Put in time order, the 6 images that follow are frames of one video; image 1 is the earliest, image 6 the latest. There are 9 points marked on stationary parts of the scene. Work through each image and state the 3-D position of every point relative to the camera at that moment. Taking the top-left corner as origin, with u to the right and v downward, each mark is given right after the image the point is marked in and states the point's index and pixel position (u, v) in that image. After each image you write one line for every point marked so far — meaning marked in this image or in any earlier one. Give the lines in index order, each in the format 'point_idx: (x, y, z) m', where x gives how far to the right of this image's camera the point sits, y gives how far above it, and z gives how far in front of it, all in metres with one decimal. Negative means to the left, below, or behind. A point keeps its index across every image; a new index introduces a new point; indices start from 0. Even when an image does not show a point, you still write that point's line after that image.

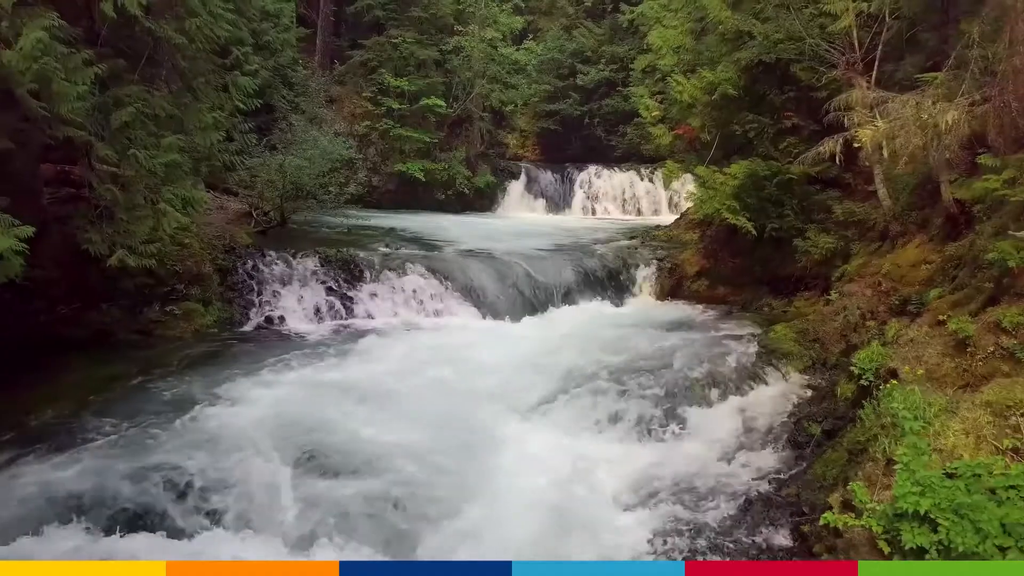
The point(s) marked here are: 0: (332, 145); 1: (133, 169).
0: (-3.5, +2.8, +10.9) m
1: (-4.1, +1.3, +6.0) m
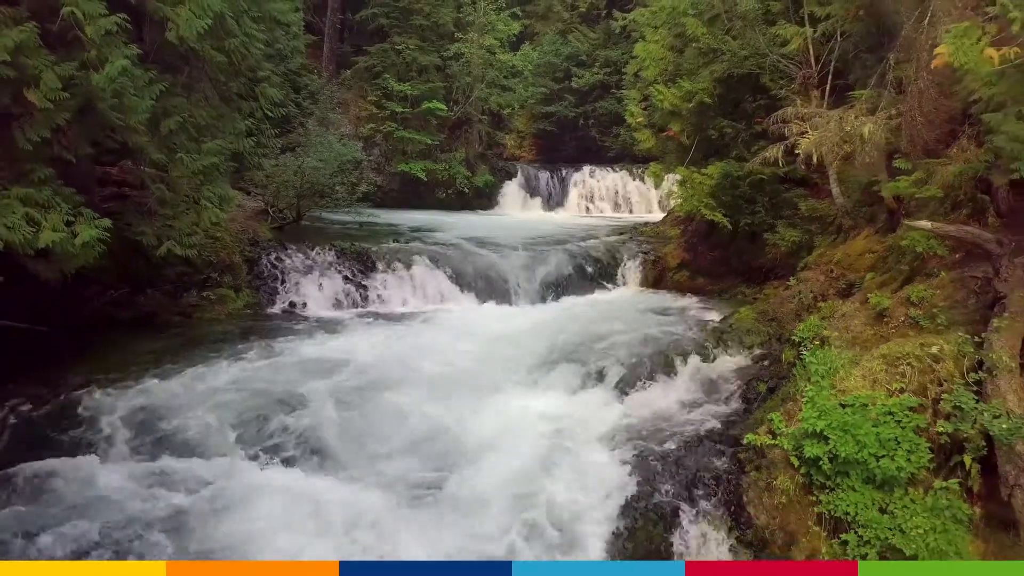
0: (-3.5, +3.0, +11.8) m
1: (-4.1, +1.5, +7.0) m
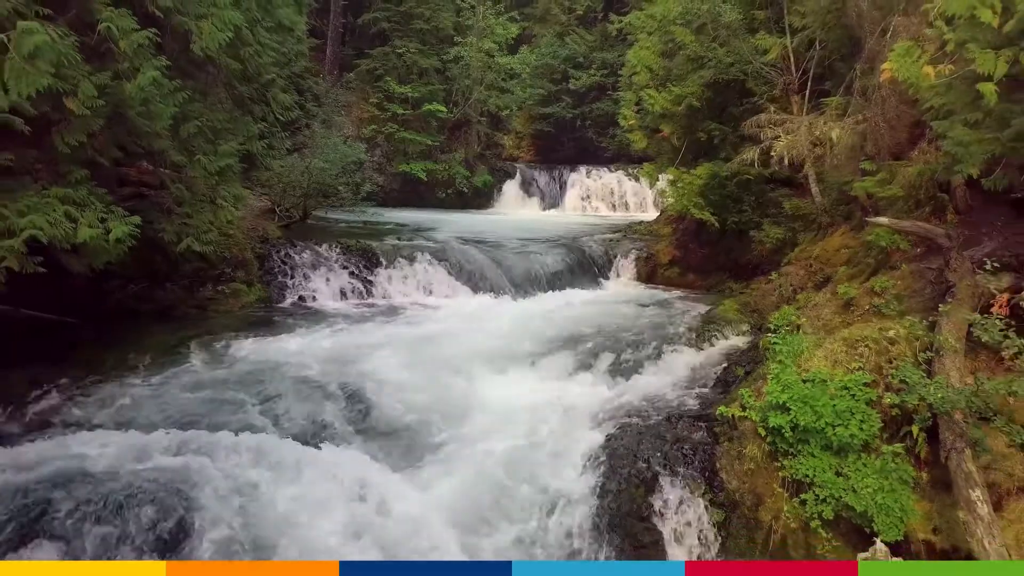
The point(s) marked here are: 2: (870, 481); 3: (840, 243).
0: (-3.6, +3.0, +12.2) m
1: (-4.2, +1.5, +7.4) m
2: (+2.6, -1.4, +4.1) m
3: (+4.4, +0.6, +7.6) m
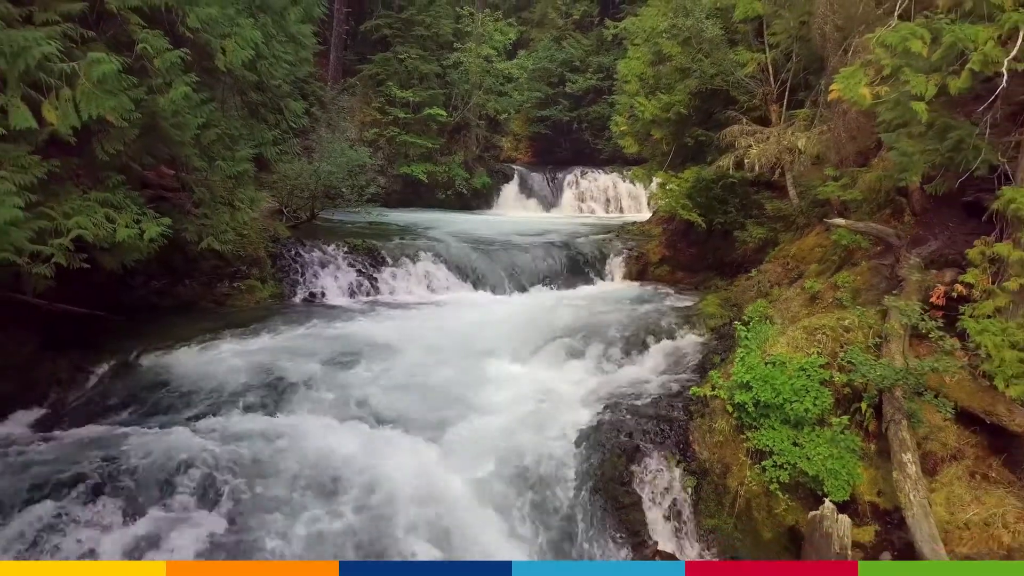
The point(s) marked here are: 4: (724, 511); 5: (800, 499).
0: (-3.6, +3.1, +12.8) m
1: (-4.2, +1.6, +8.0) m
2: (+2.6, -1.3, +4.7) m
3: (+4.4, +0.7, +8.2) m
4: (+1.9, -2.0, +4.9) m
5: (+2.4, -1.7, +4.6) m
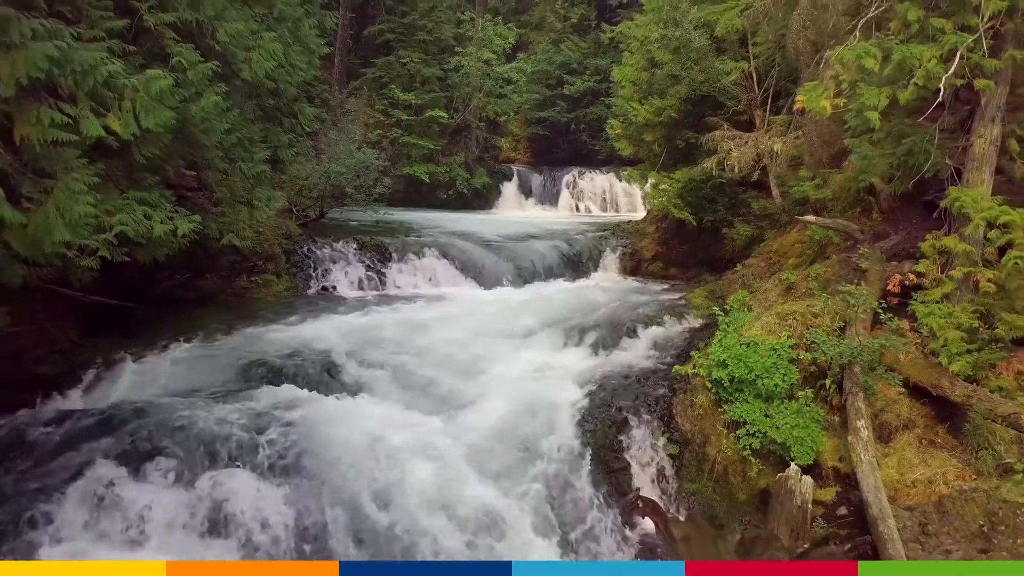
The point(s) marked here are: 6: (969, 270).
0: (-3.6, +3.2, +13.4) m
1: (-4.2, +1.7, +8.6) m
2: (+2.6, -1.2, +5.3) m
3: (+4.4, +0.8, +8.8) m
4: (+1.9, -1.8, +5.5) m
5: (+2.4, -1.6, +5.2) m
6: (+4.2, +0.2, +5.2) m
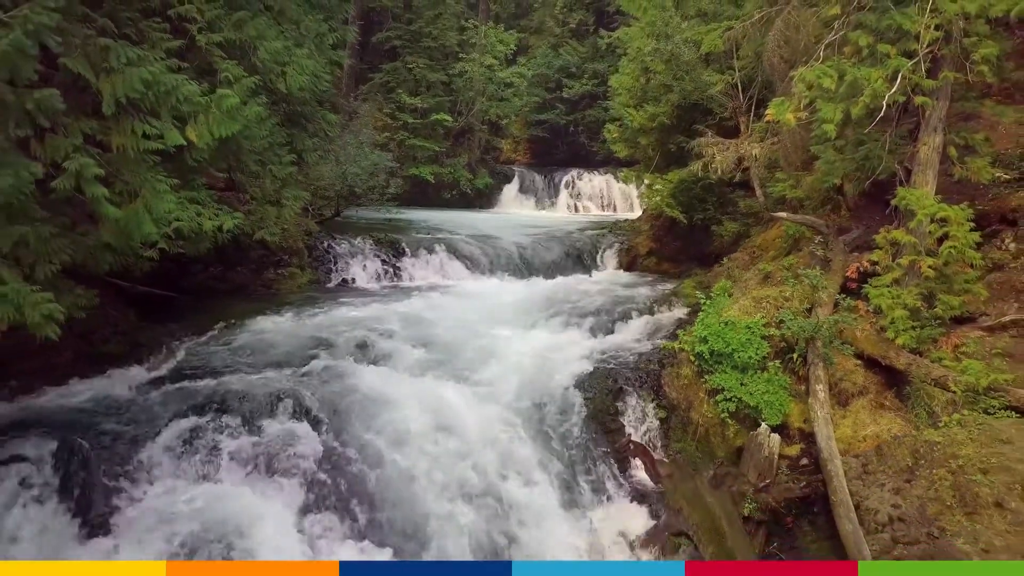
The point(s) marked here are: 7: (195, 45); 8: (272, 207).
0: (-3.5, +3.4, +14.3) m
1: (-4.1, +1.9, +9.5) m
2: (+2.7, -1.1, +6.2) m
3: (+4.5, +1.0, +9.7) m
4: (+2.0, -1.7, +6.4) m
5: (+2.5, -1.5, +6.1) m
6: (+4.4, +0.3, +6.1) m
7: (-4.1, +3.2, +7.3) m
8: (-4.2, +1.4, +9.7) m
